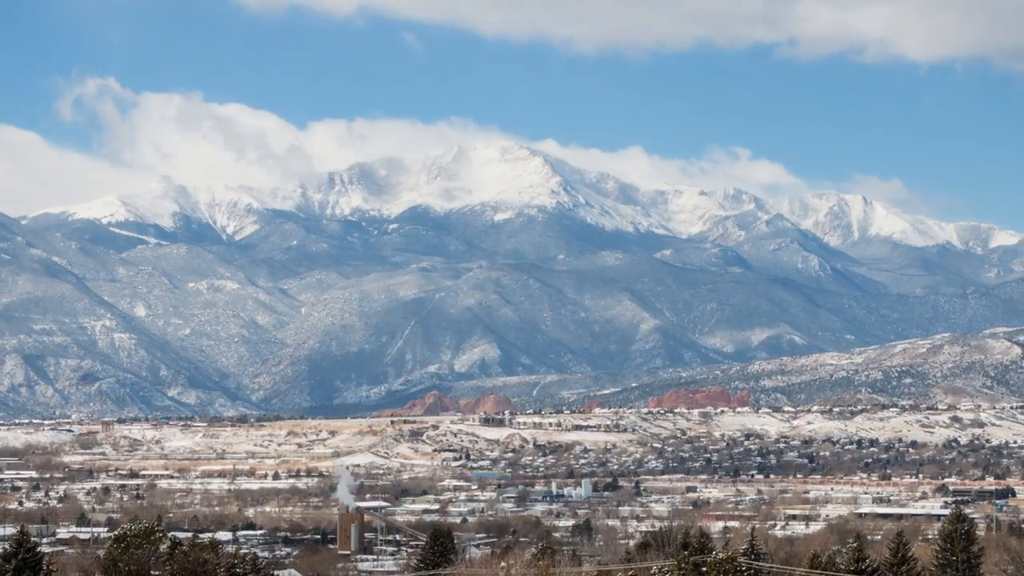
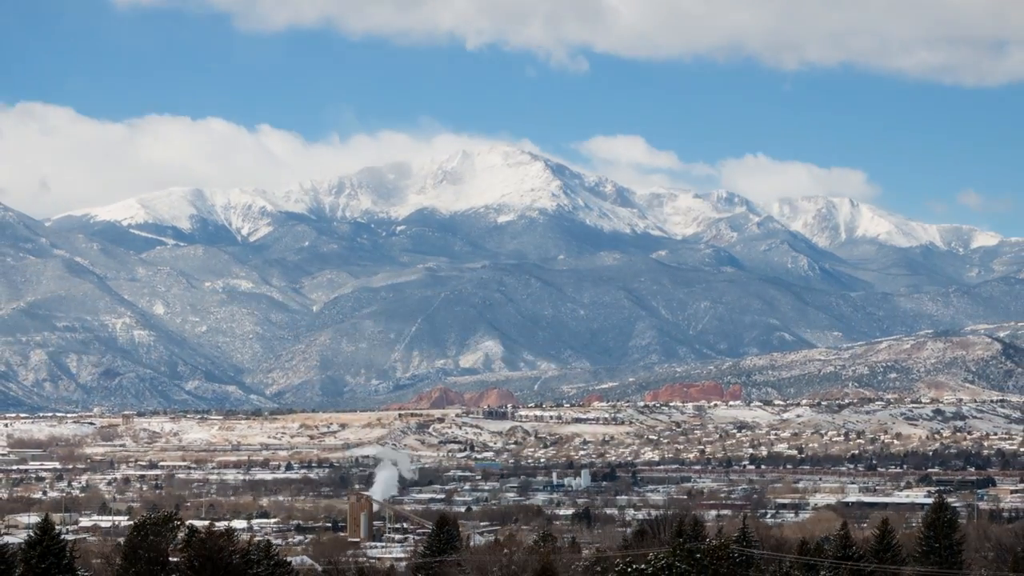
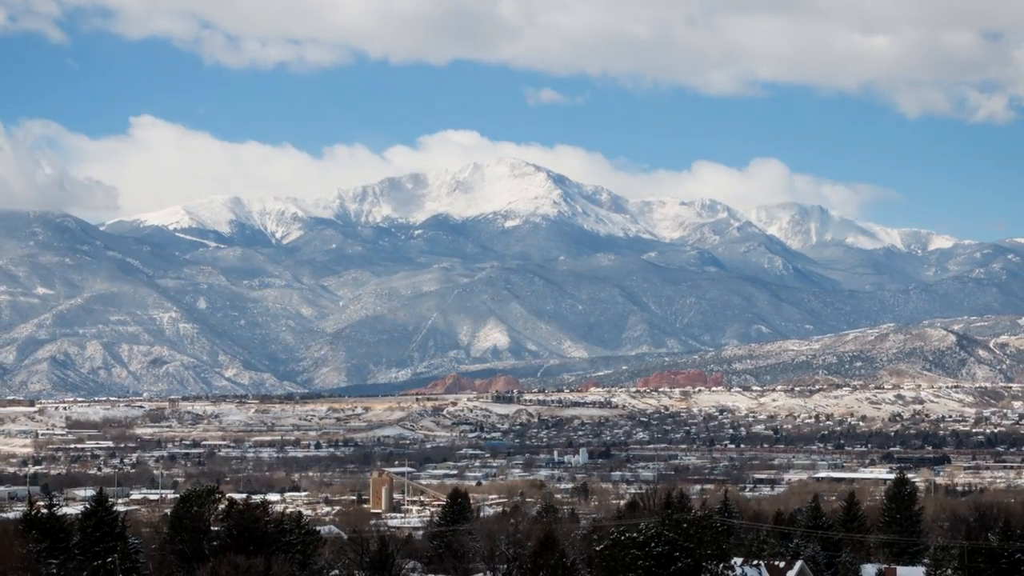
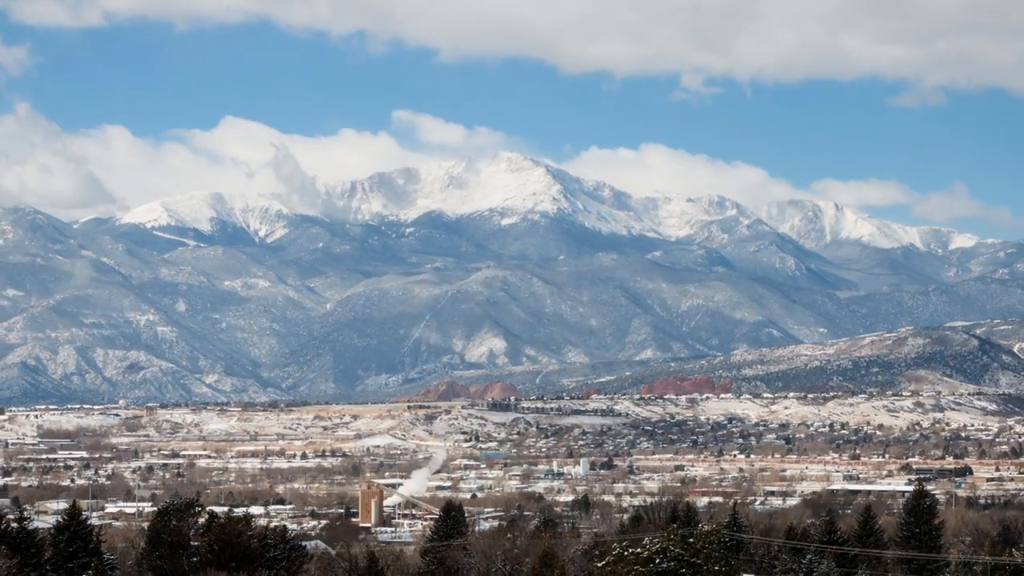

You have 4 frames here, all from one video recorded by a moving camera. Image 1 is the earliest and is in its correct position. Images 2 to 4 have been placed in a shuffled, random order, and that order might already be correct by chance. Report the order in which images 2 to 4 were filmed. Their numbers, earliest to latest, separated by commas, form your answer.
2, 4, 3
